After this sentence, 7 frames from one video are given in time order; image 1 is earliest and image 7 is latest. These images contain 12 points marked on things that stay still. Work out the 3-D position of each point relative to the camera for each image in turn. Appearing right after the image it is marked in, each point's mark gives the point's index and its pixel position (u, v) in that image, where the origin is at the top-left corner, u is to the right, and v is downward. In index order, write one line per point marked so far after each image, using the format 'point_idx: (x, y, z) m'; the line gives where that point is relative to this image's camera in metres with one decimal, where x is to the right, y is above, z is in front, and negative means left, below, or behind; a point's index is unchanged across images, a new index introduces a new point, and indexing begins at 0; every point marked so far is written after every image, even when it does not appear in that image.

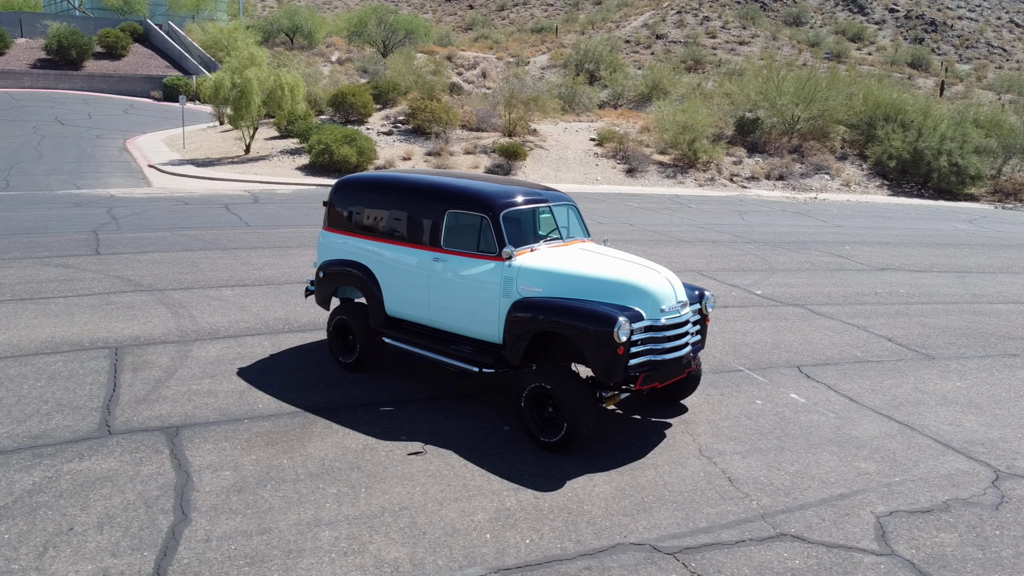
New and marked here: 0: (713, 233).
0: (+4.9, +1.3, +20.0) m
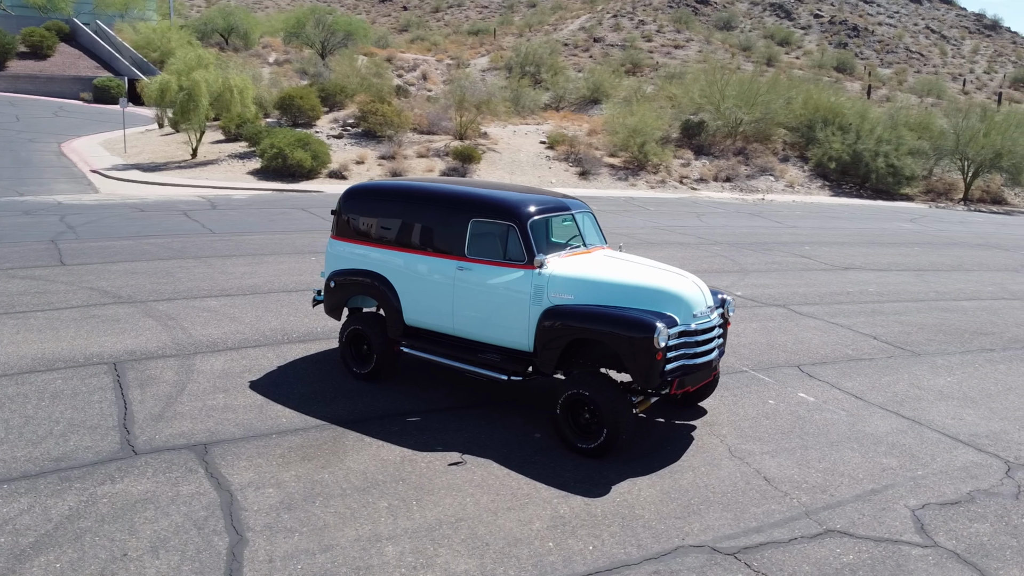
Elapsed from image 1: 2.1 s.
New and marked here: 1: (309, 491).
0: (+4.1, +1.3, +20.4) m
1: (-1.5, -1.5, +6.1) m
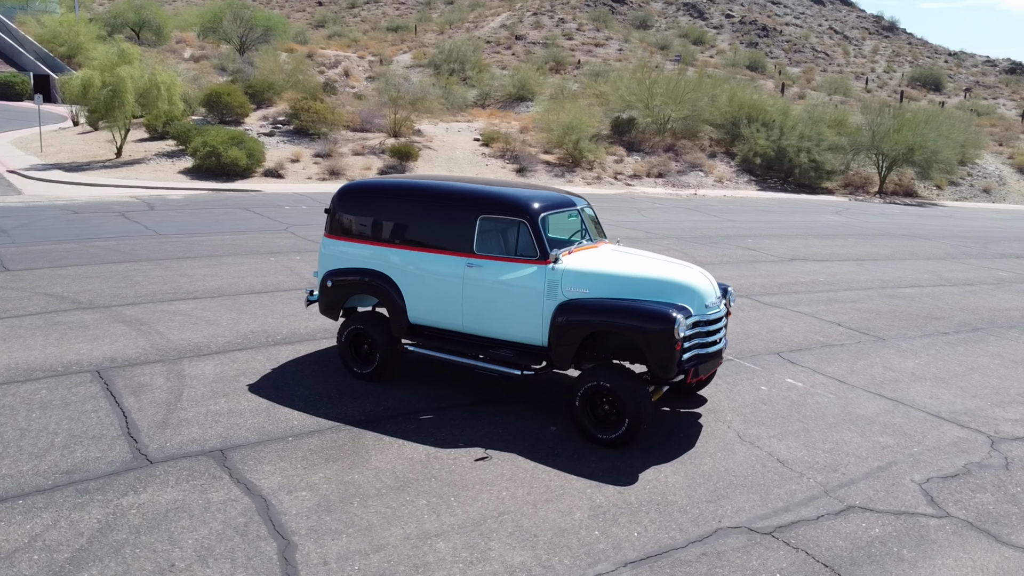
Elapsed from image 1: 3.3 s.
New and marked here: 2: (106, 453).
0: (+2.9, +1.5, +20.8) m
1: (-1.2, -1.5, +6.0) m
2: (-3.2, -1.3, +6.6) m
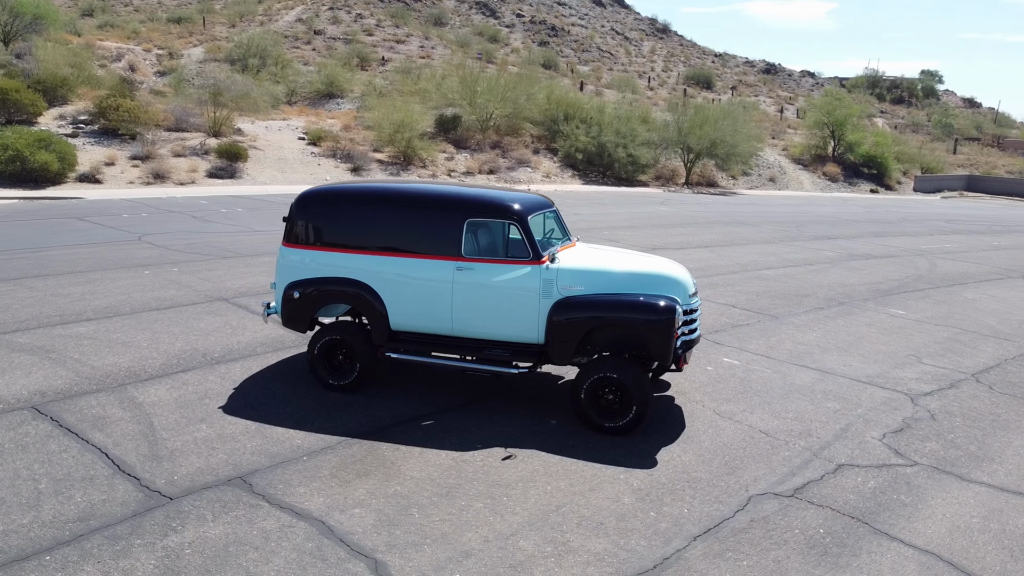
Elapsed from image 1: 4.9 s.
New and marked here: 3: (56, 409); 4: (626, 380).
0: (-0.6, +1.6, +21.3) m
1: (-0.8, -1.6, +5.9) m
2: (-2.9, -1.5, +6.0) m
3: (-4.2, -1.1, +7.5) m
4: (+1.0, -0.8, +7.2) m
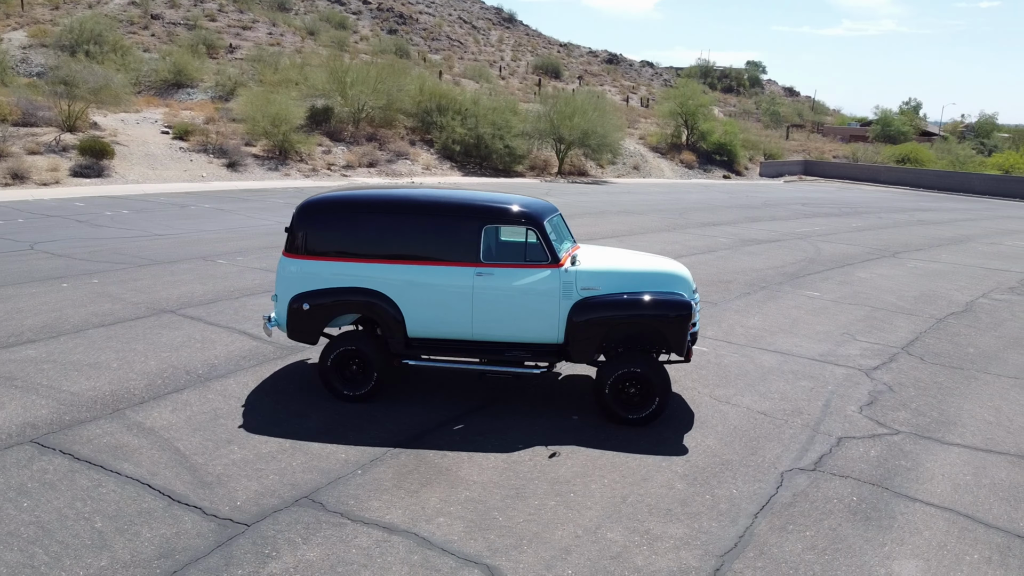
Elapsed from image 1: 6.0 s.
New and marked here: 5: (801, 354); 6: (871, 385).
0: (-2.9, +1.7, +21.1) m
1: (-0.3, -1.6, +6.1) m
2: (-2.3, -1.7, +5.8) m
3: (-3.9, -1.3, +7.0) m
4: (+1.3, -0.8, +7.6) m
5: (+3.6, -0.8, +10.4) m
6: (+4.1, -1.1, +9.3) m
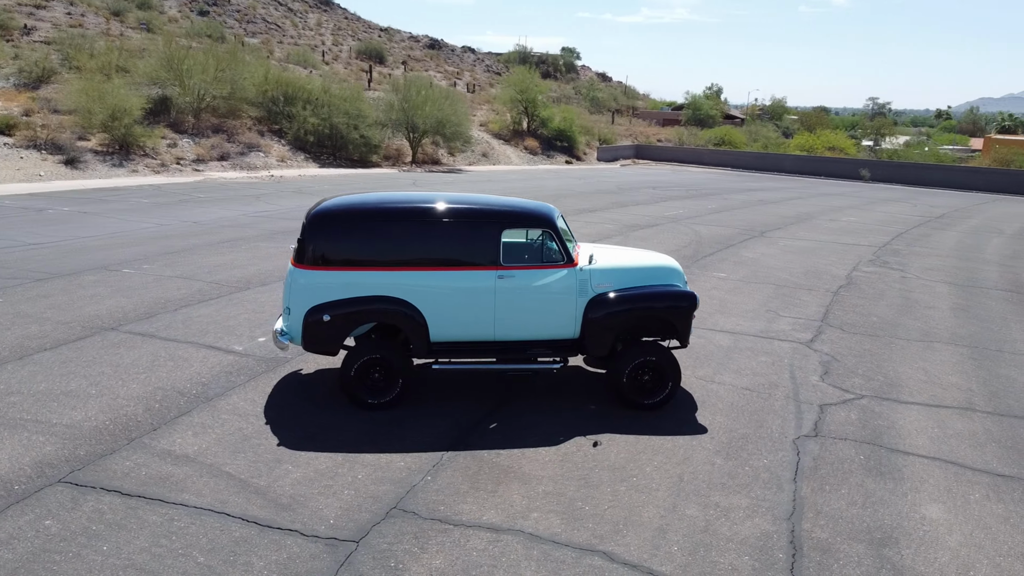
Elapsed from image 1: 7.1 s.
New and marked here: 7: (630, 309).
0: (-5.6, +1.7, +20.5) m
1: (+0.4, -1.7, +6.4) m
2: (-1.6, -1.8, +5.7) m
3: (-3.4, -1.5, +6.6) m
4: (+1.5, -0.7, +8.3) m
5: (+3.2, -0.6, +11.4) m
6: (+3.9, -0.9, +10.5) m
7: (+1.2, -0.2, +8.2) m
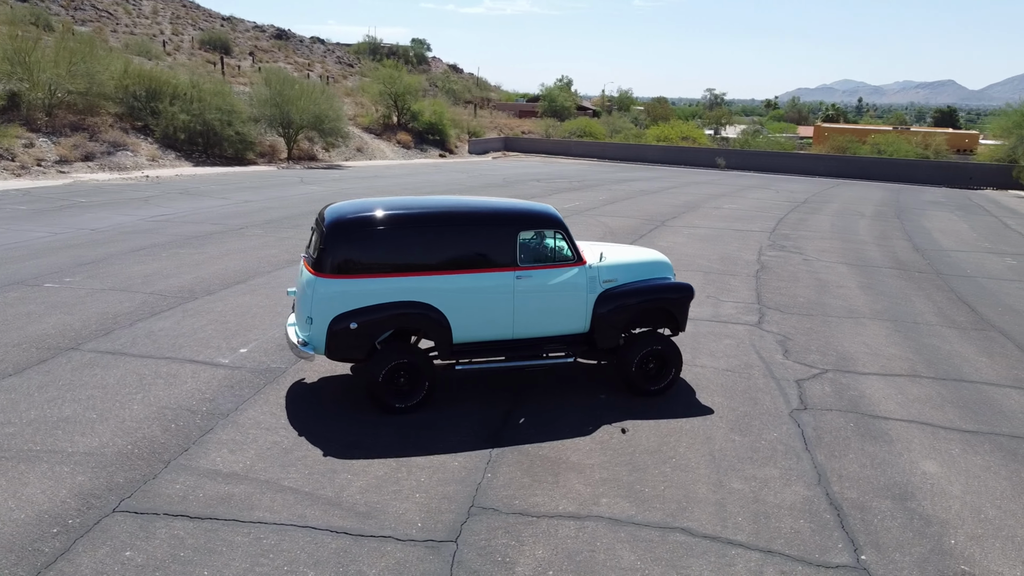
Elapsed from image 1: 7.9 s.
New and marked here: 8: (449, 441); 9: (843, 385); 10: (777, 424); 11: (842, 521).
0: (-7.6, +1.5, +19.6) m
1: (+0.9, -1.7, +6.9) m
2: (-0.9, -1.9, +5.8) m
3: (-2.8, -1.7, +6.4) m
4: (+1.7, -0.7, +8.9) m
5: (+2.8, -0.5, +12.3) m
6: (+3.6, -0.7, +11.4) m
7: (+1.3, -0.2, +8.8) m
8: (-0.6, -1.4, +7.7) m
9: (+3.8, -1.2, +9.5) m
10: (+2.7, -1.4, +8.4) m
11: (+2.6, -1.9, +6.5) m
